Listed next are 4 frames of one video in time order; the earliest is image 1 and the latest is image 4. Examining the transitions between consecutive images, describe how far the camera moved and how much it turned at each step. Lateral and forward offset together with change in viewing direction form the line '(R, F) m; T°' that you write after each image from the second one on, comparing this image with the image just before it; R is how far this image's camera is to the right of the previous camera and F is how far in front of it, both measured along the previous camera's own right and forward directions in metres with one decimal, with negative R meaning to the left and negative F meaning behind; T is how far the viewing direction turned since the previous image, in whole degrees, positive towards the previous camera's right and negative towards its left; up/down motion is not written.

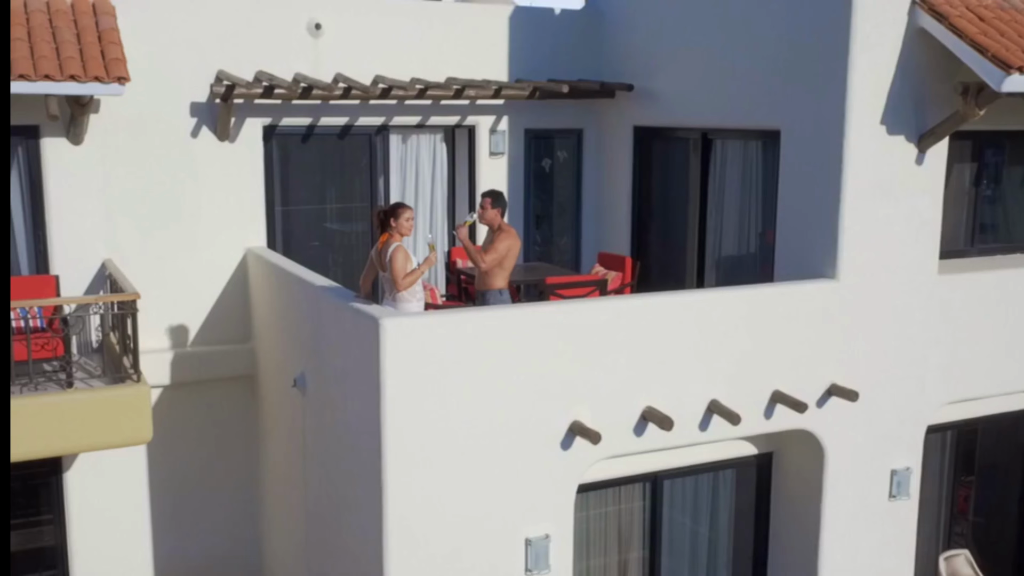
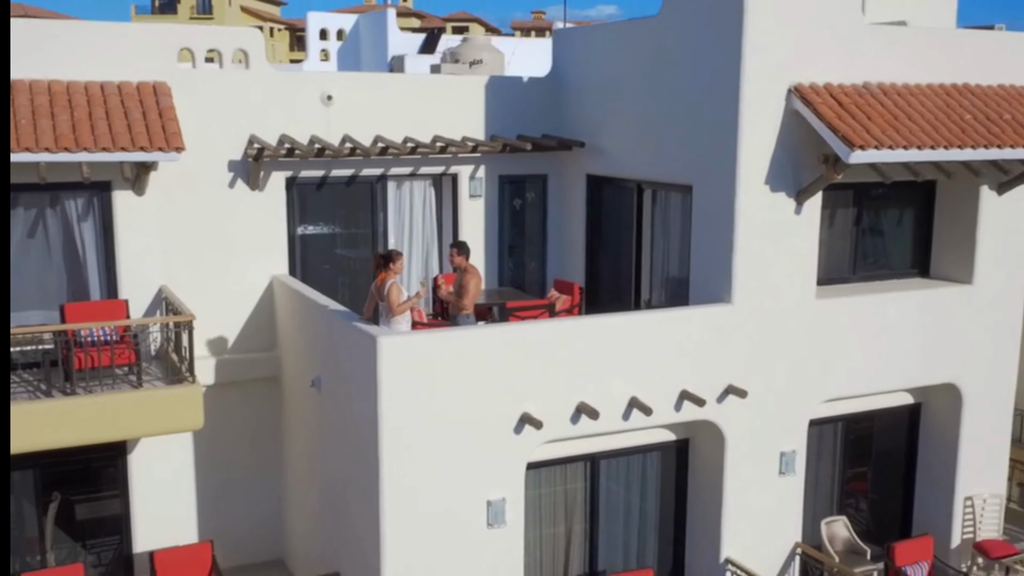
(+0.4, -2.7) m; 0°
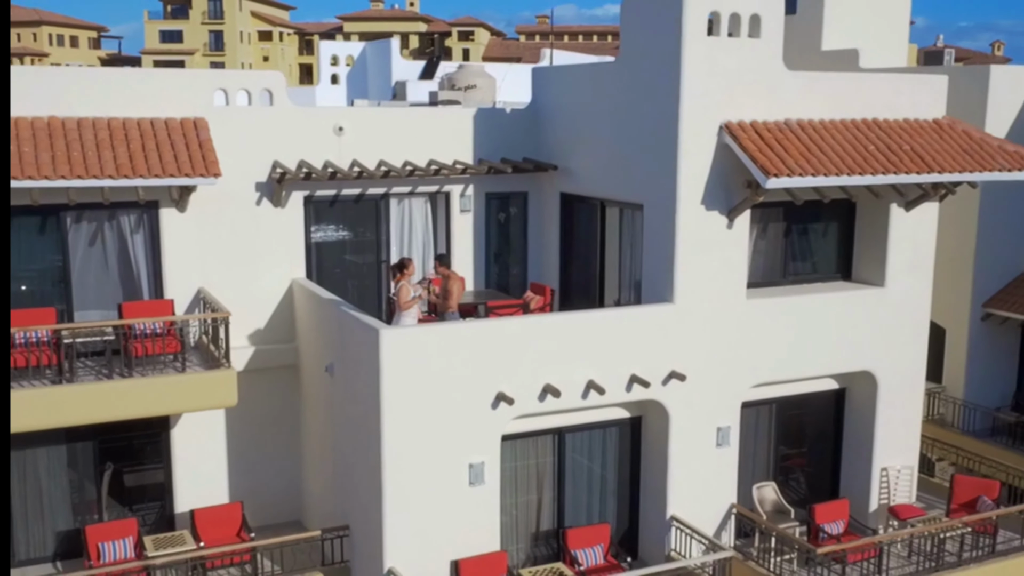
(+0.3, -2.5) m; 0°
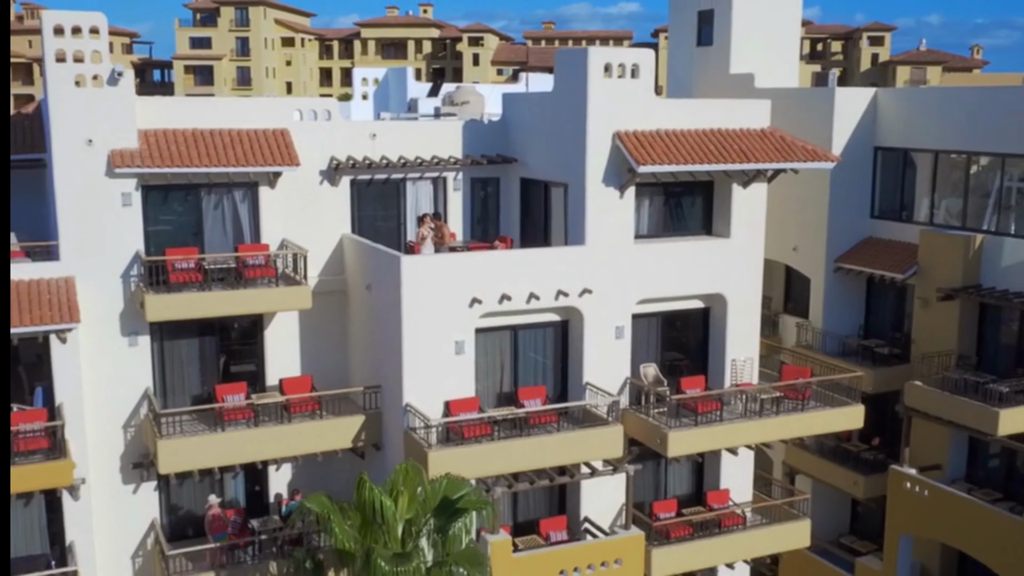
(+0.8, -8.6) m; -1°
